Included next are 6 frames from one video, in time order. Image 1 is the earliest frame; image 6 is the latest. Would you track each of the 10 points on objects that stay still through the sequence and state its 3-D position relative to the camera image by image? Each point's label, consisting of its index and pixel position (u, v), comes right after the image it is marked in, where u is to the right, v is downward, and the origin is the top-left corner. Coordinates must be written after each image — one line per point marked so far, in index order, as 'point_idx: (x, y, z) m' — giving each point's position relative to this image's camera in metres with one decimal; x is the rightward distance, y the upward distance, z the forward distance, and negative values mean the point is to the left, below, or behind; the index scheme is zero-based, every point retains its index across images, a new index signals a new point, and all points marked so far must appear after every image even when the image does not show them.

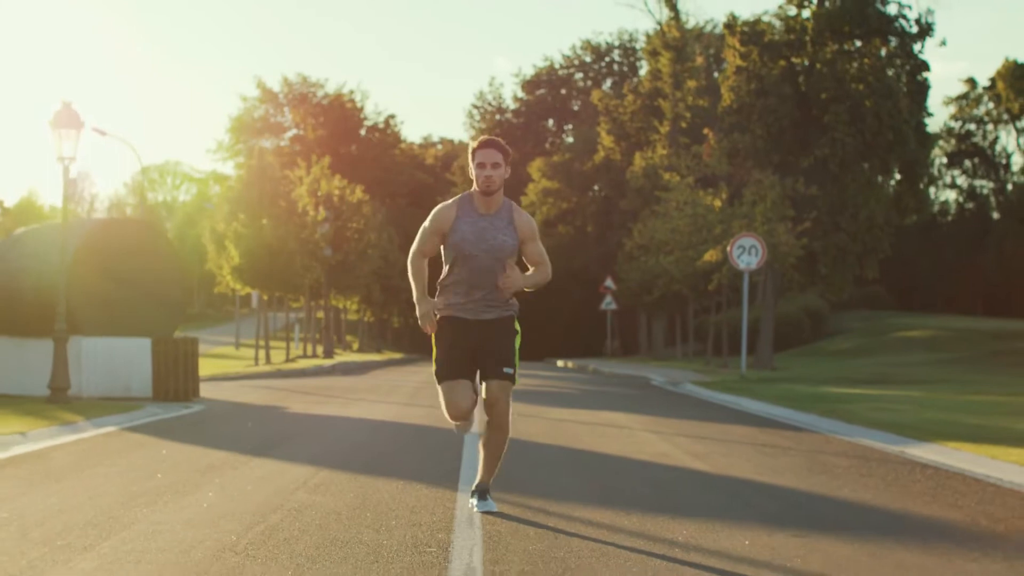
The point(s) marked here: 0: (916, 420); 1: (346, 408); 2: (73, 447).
0: (+4.9, -1.6, +16.9) m
1: (-2.2, -1.6, +18.8) m
2: (-3.7, -1.3, +11.4) m
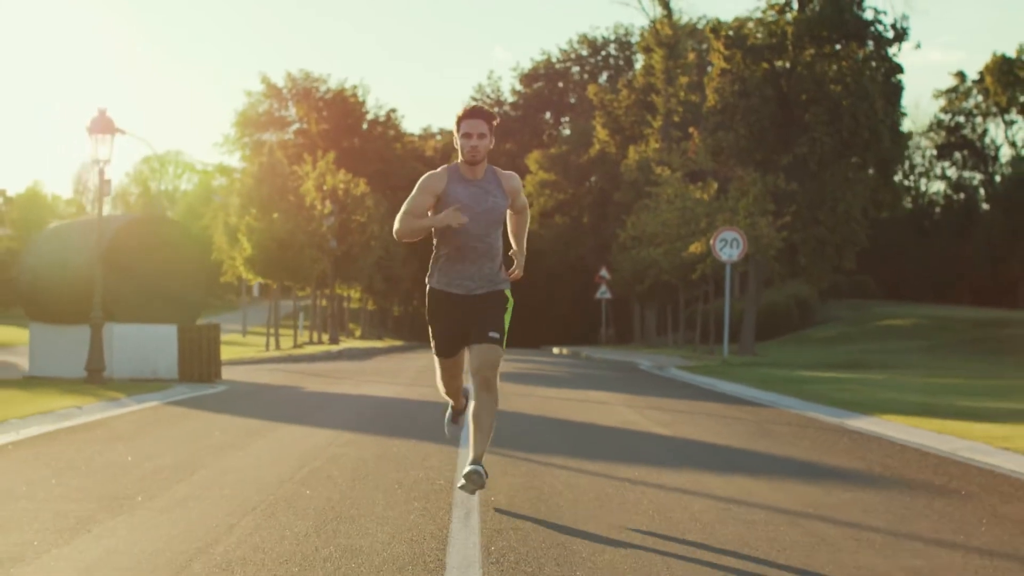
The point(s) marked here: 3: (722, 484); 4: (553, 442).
0: (+4.8, -1.5, +18.8) m
1: (-2.3, -1.5, +20.7) m
2: (-3.7, -1.2, +13.3) m
3: (+1.2, -1.1, +8.2) m
4: (+0.3, -1.2, +10.7) m
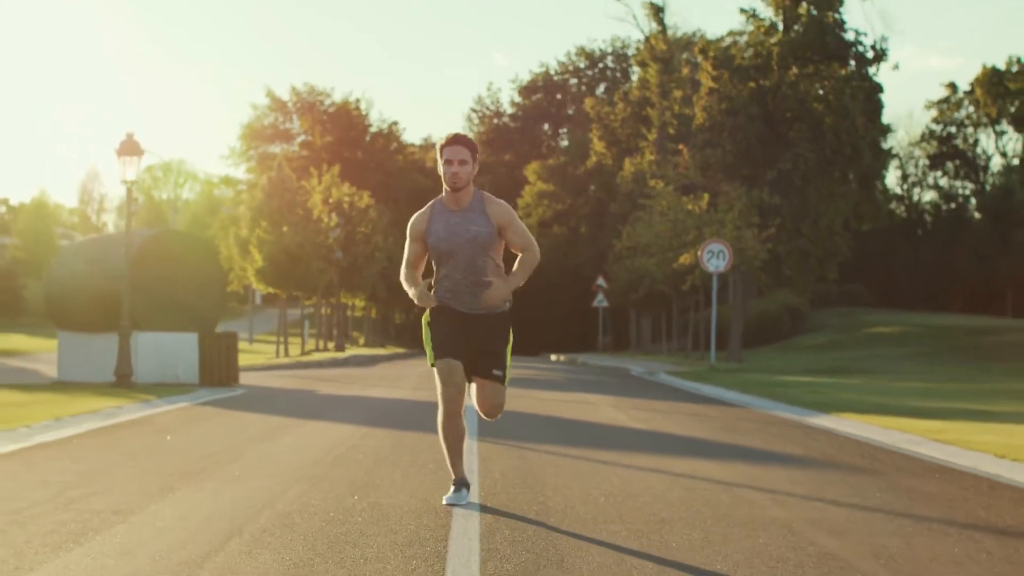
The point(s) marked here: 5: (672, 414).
0: (+4.8, -1.6, +20.4) m
1: (-2.3, -1.7, +22.4) m
2: (-3.8, -1.4, +15.0) m
3: (+1.2, -1.2, +9.9) m
4: (+0.3, -1.3, +12.4) m
5: (+1.8, -1.4, +15.6) m
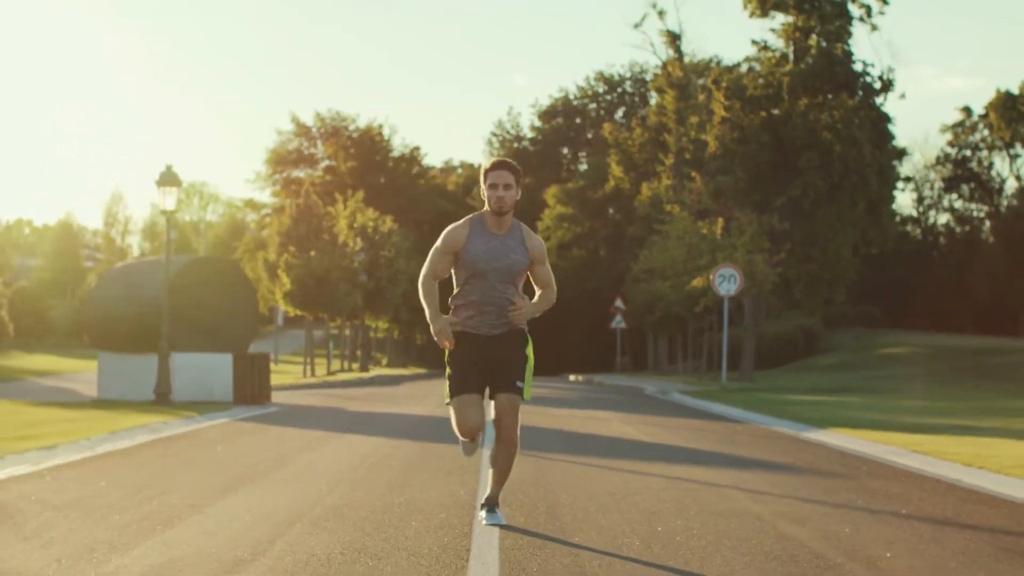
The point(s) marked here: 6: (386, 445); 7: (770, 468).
0: (+5.1, -2.0, +21.6) m
1: (-2.0, -2.0, +23.6) m
2: (-3.6, -1.7, +16.3) m
3: (+1.3, -1.4, +11.1) m
4: (+0.4, -1.5, +13.7) m
5: (+2.0, -1.7, +16.8) m
6: (-1.3, -1.6, +13.9) m
7: (+2.1, -1.5, +11.5) m
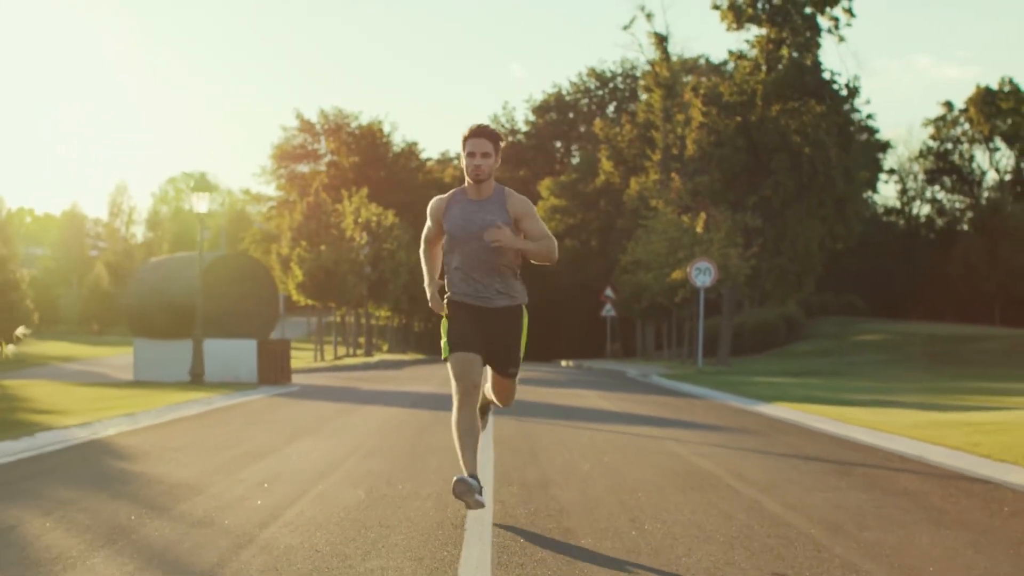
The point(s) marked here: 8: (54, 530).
0: (+4.9, -1.9, +24.8) m
1: (-2.1, -1.9, +26.8) m
2: (-3.7, -1.6, +19.5) m
3: (+1.2, -1.4, +14.2) m
4: (+0.3, -1.5, +16.8) m
5: (+1.9, -1.6, +20.0) m
6: (-1.3, -1.5, +17.1) m
7: (+2.0, -1.5, +14.6) m
8: (-2.2, -1.2, +6.7) m
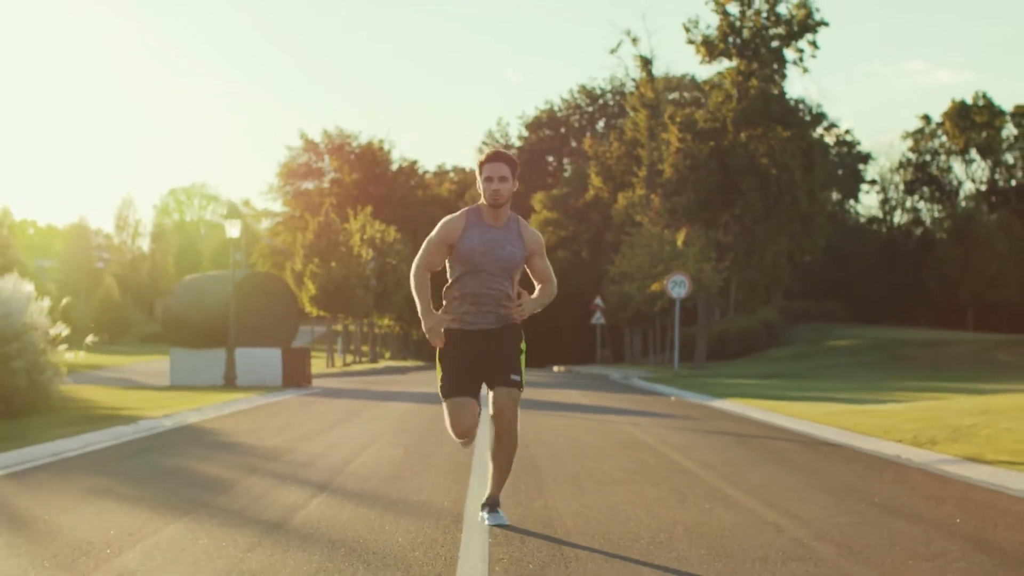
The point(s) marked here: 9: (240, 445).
0: (+4.8, -2.2, +28.7) m
1: (-2.3, -2.2, +30.7) m
2: (-3.8, -1.9, +23.3) m
3: (+1.1, -1.7, +18.1) m
4: (+0.2, -1.8, +20.7) m
5: (+1.8, -1.9, +23.9) m
6: (-1.5, -1.8, +20.9) m
7: (+1.9, -1.7, +18.5) m
8: (-2.3, -1.4, +10.6) m
9: (-2.6, -1.5, +13.2) m
